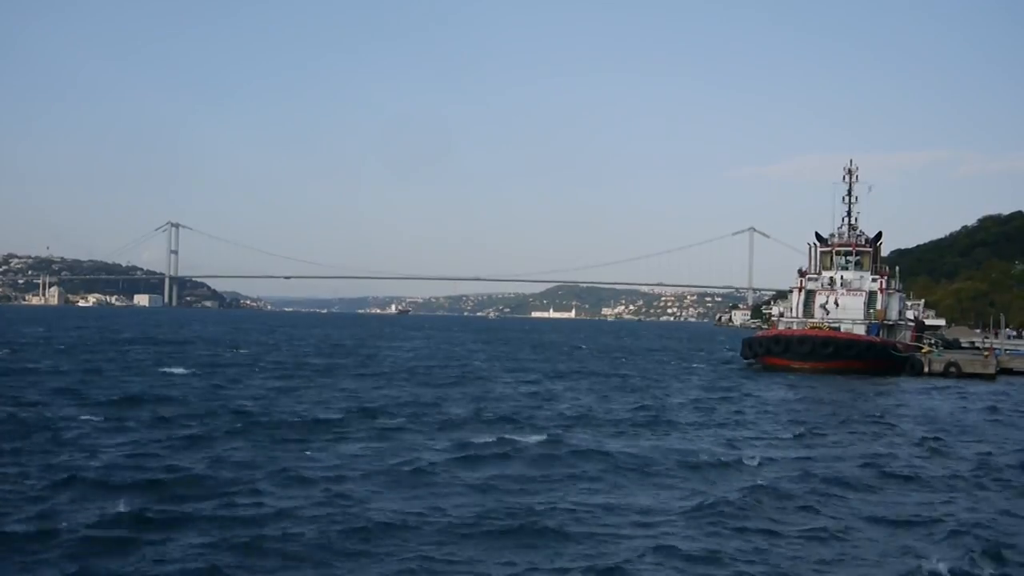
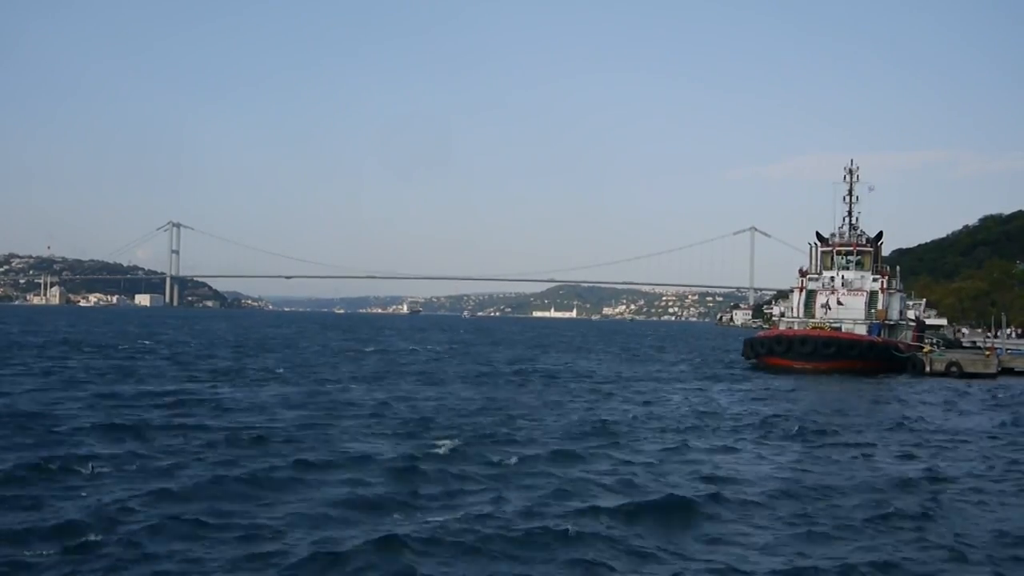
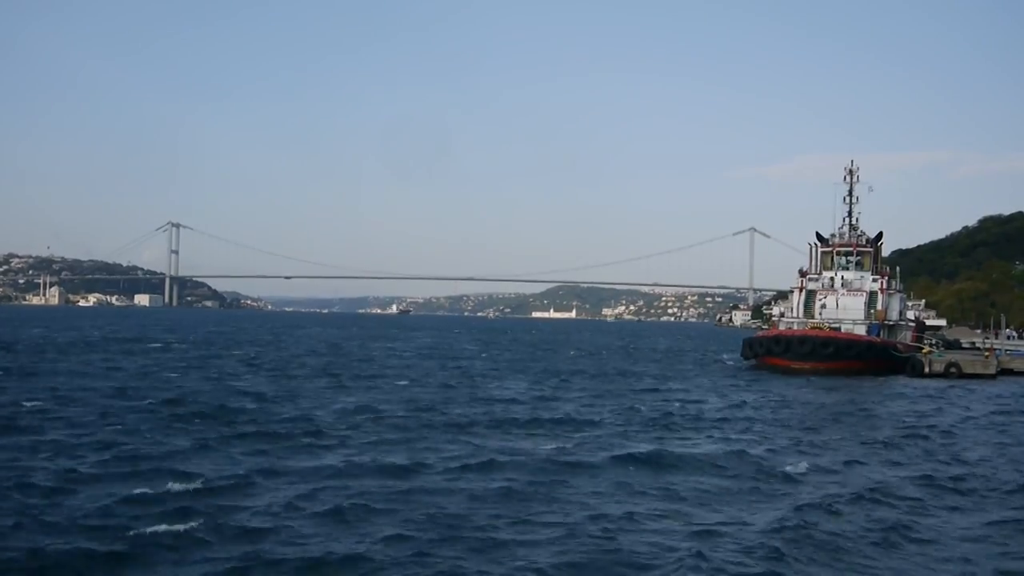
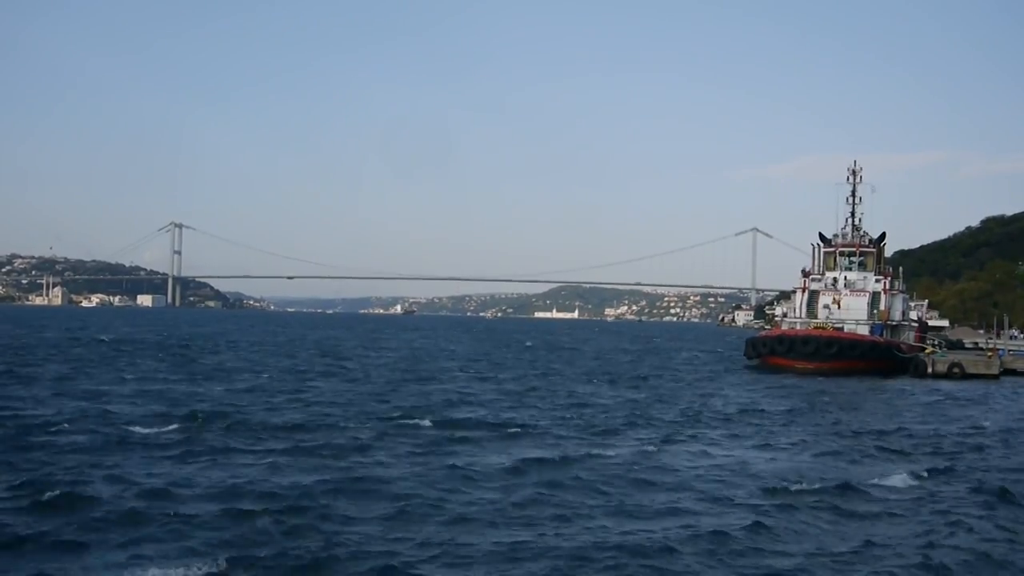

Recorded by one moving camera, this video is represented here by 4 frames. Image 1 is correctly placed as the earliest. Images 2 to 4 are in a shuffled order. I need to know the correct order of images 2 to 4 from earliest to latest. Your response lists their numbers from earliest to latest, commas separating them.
3, 4, 2
